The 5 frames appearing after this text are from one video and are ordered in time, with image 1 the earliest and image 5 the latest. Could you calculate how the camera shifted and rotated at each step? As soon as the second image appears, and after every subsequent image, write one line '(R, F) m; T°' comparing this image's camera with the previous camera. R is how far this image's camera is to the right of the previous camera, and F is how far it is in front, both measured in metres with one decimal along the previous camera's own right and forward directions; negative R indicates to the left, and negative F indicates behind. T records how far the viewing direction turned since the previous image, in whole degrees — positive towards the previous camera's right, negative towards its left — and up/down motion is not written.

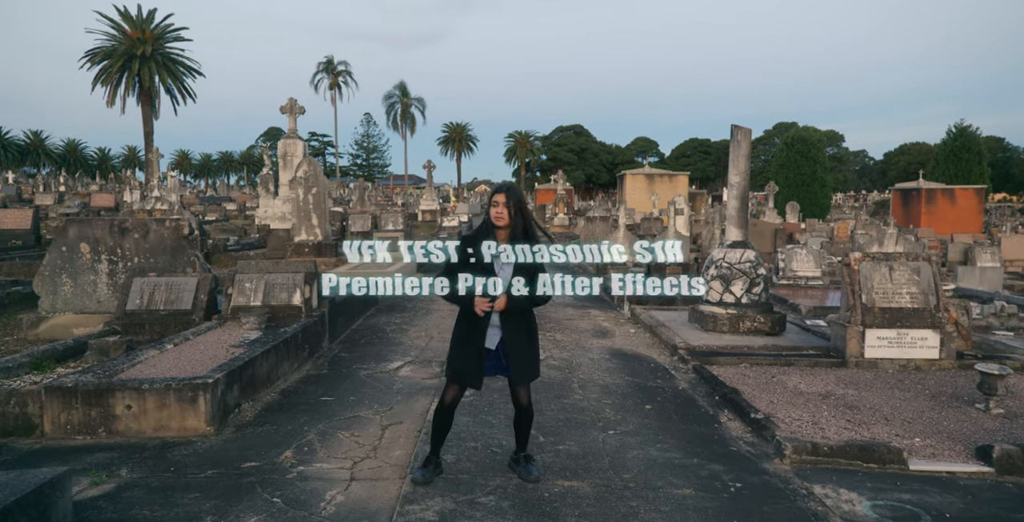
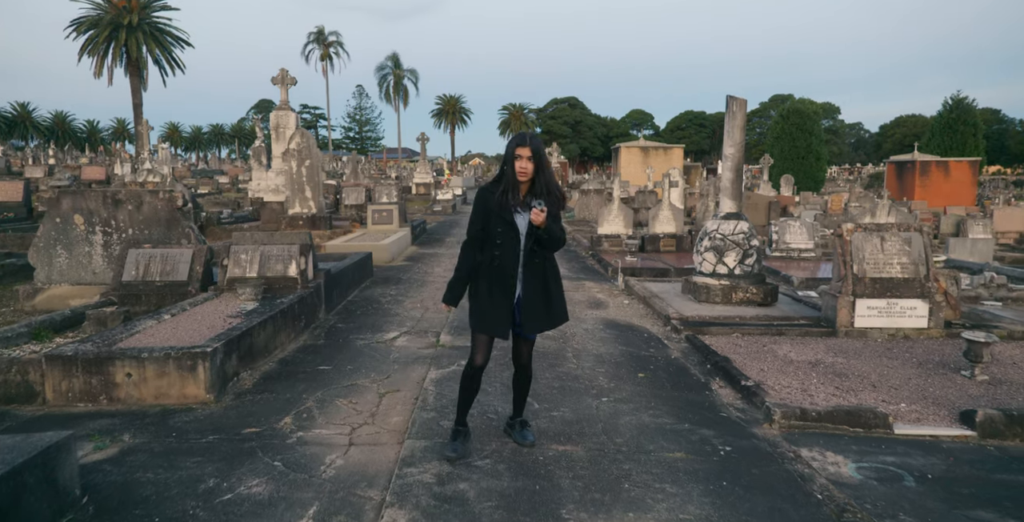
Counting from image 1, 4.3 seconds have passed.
(0.0, 0.0) m; 0°
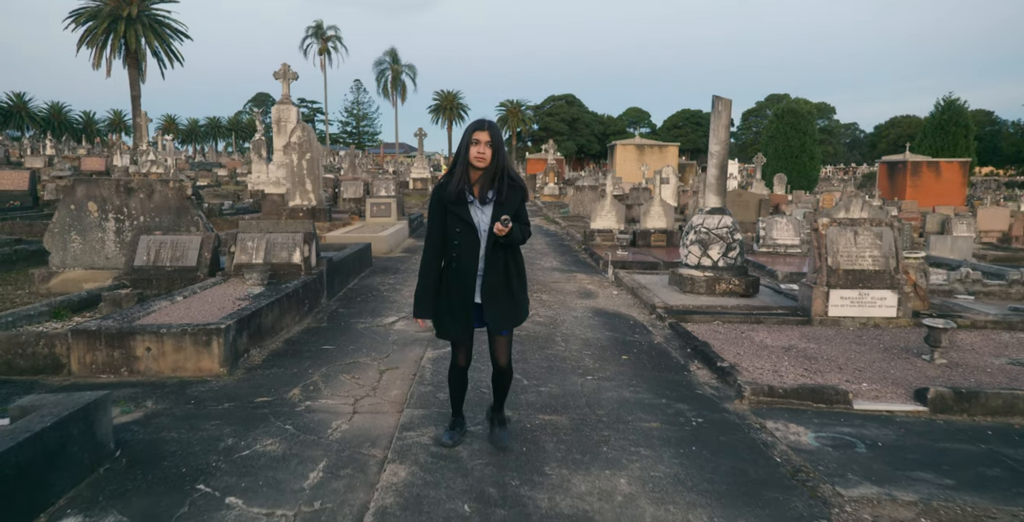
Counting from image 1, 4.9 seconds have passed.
(0.0, -0.3) m; 0°
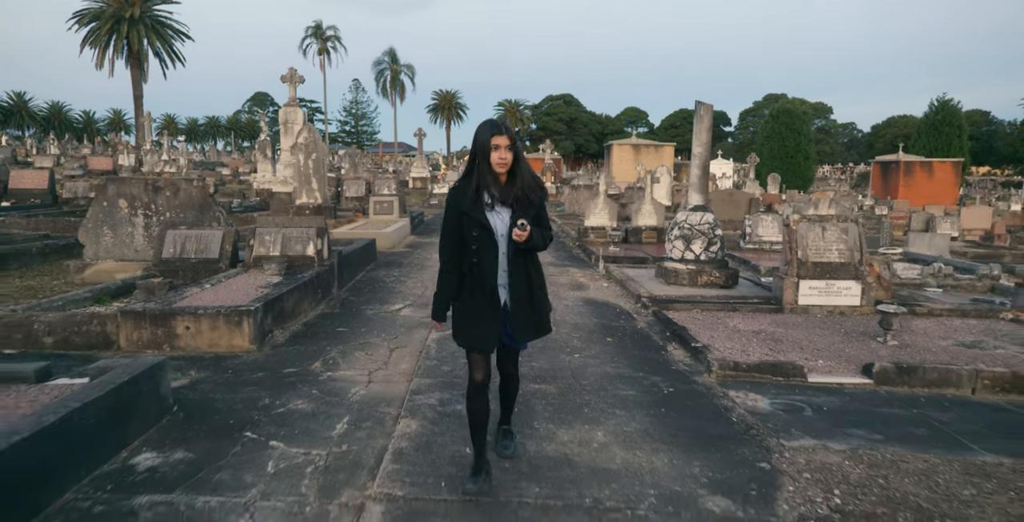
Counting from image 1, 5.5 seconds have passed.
(0.0, -0.6) m; 0°
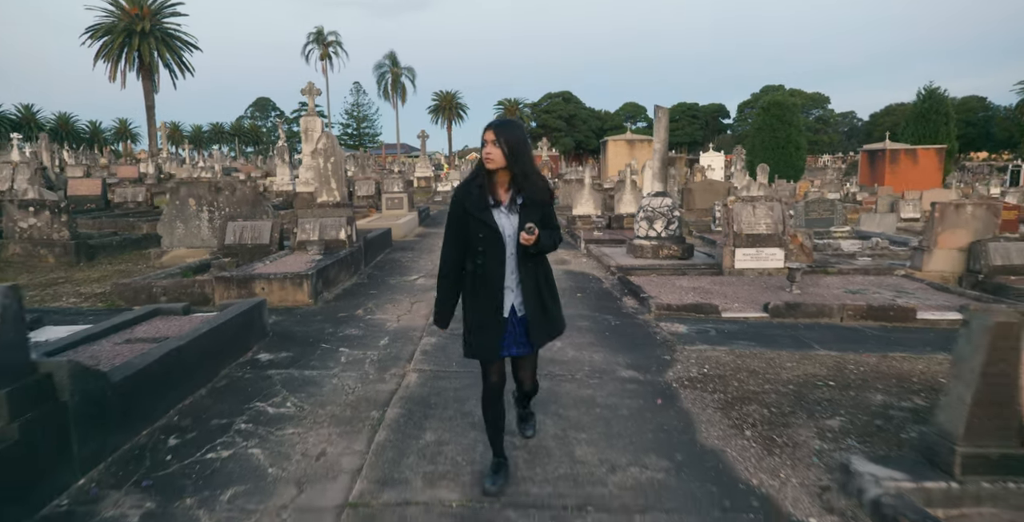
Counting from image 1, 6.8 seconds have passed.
(+0.2, -1.8) m; 0°
